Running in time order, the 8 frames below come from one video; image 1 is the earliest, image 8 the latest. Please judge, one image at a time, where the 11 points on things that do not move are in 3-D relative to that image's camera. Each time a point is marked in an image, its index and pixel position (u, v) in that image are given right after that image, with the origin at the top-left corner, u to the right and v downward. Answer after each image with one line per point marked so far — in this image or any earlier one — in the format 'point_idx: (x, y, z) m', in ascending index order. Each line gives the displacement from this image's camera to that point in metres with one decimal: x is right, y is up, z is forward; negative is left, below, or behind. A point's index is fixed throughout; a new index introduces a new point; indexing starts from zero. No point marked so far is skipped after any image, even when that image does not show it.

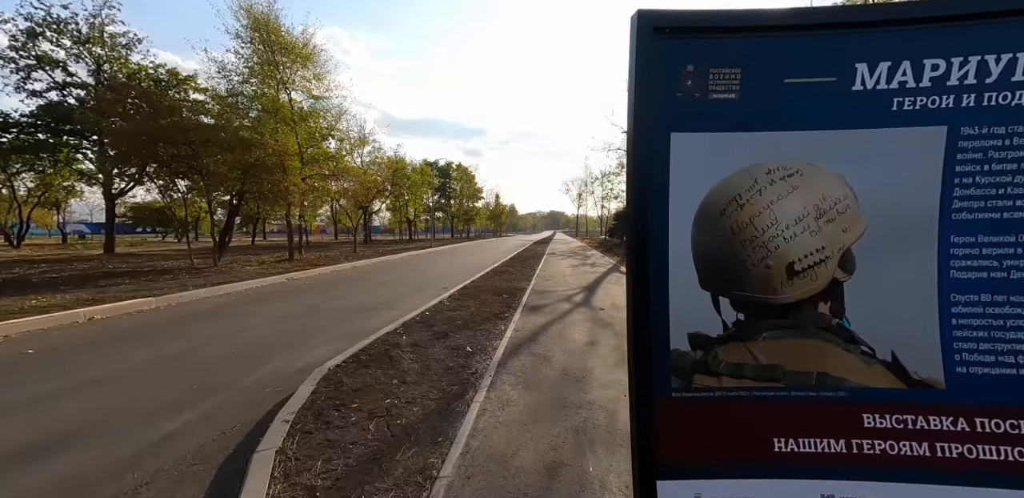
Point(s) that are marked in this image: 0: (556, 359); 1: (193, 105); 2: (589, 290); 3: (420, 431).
0: (+0.7, -1.7, +5.2) m
1: (-12.2, +5.4, +13.4) m
2: (+2.6, -1.4, +11.6) m
3: (-0.9, -1.7, +3.4) m
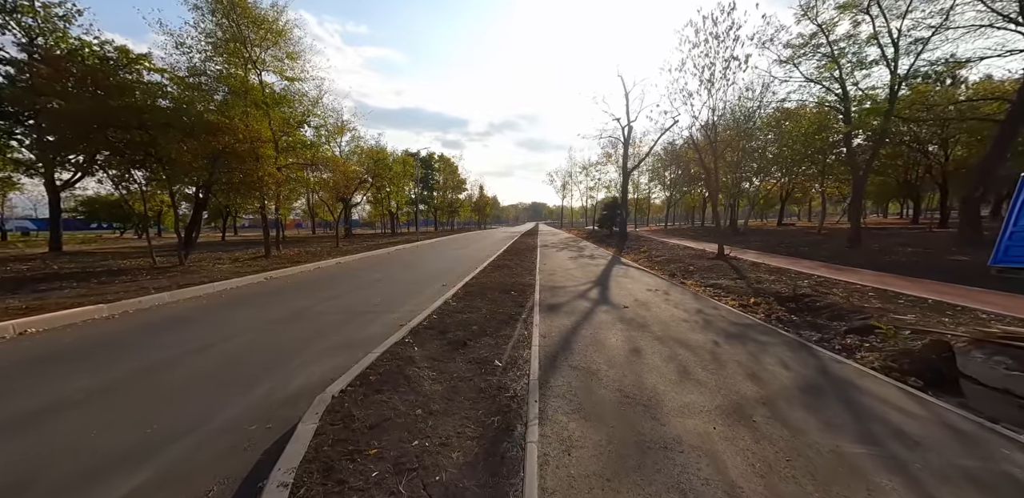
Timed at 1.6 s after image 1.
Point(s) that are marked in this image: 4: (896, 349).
0: (+1.2, -1.6, +4.4) m
1: (-12.2, +5.5, +11.7) m
2: (+2.8, -1.1, +10.8) m
3: (-0.3, -1.7, +2.5) m
4: (+5.5, -1.5, +4.9) m
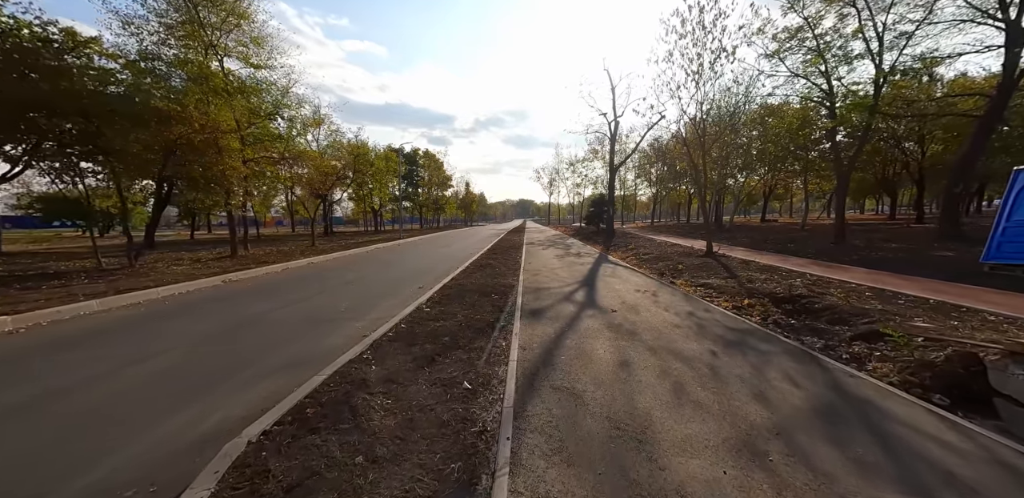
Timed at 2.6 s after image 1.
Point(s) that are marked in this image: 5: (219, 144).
0: (+0.9, -1.6, +3.7) m
1: (-12.8, +5.4, +10.6) m
2: (+2.2, -1.1, +10.3) m
3: (-0.5, -1.8, +1.8) m
4: (+5.2, -1.5, +4.4) m
5: (-10.2, +3.9, +12.2) m
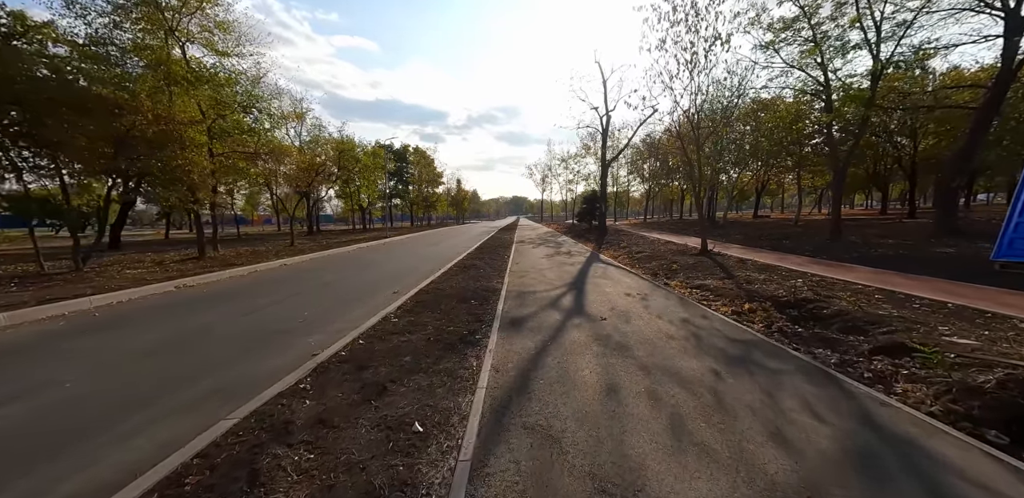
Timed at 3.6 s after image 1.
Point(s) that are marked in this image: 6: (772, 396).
0: (+0.5, -1.7, +3.0) m
1: (-13.3, +5.3, +9.5) m
2: (+1.7, -1.1, +9.5) m
3: (-0.9, -1.9, +1.0) m
4: (+4.8, -1.5, +3.7) m
5: (-10.8, +3.9, +11.2) m
6: (+2.9, -1.6, +3.8) m
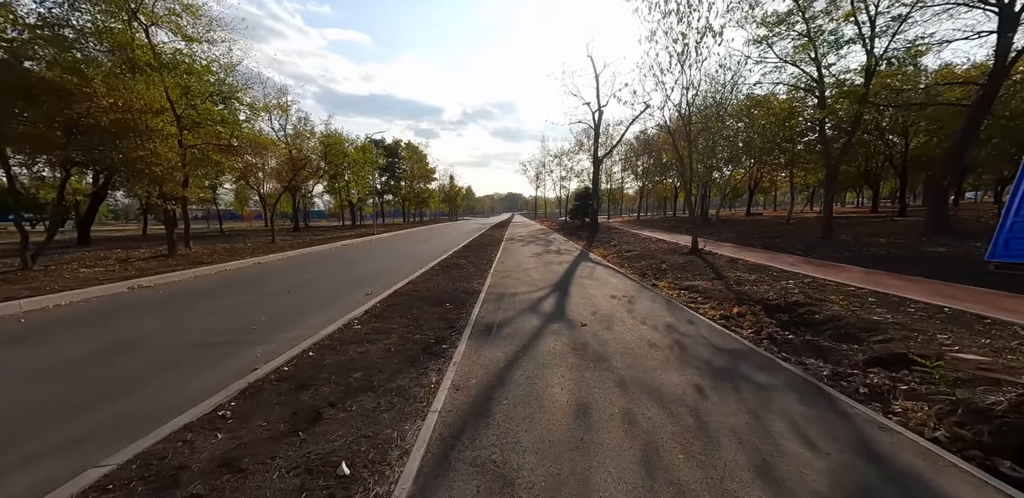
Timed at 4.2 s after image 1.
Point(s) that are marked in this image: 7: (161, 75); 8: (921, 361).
0: (+0.1, -1.7, +2.6) m
1: (-13.8, +5.4, +8.8) m
2: (+1.2, -1.1, +9.1) m
3: (-1.2, -2.0, +0.6) m
4: (+4.4, -1.5, +3.4) m
5: (-11.3, +3.9, +10.6) m
6: (+2.4, -1.7, +3.4) m
7: (-12.6, +6.1, +12.3) m
8: (+5.2, -1.4, +4.4) m
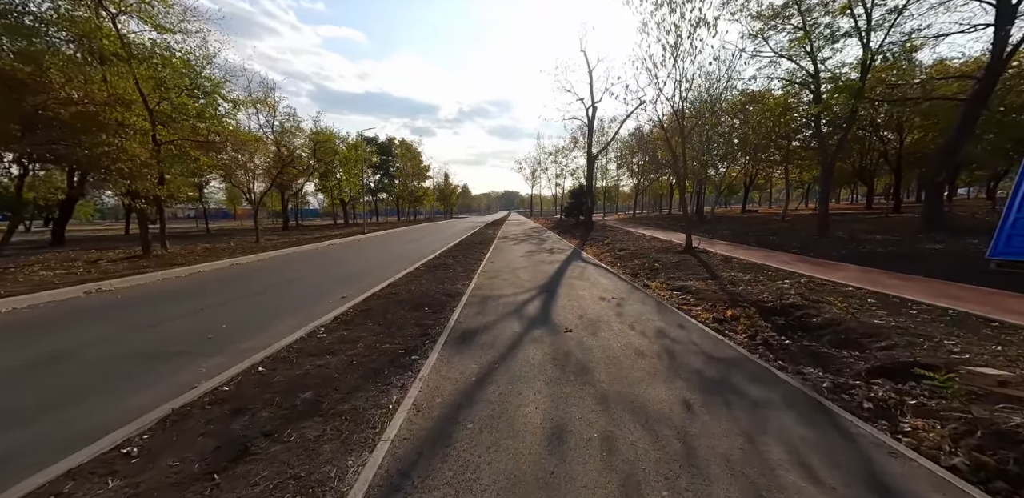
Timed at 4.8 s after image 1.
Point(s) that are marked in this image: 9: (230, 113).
0: (-0.2, -1.8, +2.2) m
1: (-14.2, +5.3, +8.3) m
2: (+0.9, -1.1, +8.7) m
3: (-1.5, -2.0, +0.2) m
4: (+4.1, -1.6, +3.0) m
5: (-11.7, +3.8, +10.0) m
6: (+2.1, -1.7, +3.0) m
7: (-13.0, +6.1, +11.7) m
8: (+4.8, -1.4, +4.0) m
9: (-13.5, +6.5, +16.5) m
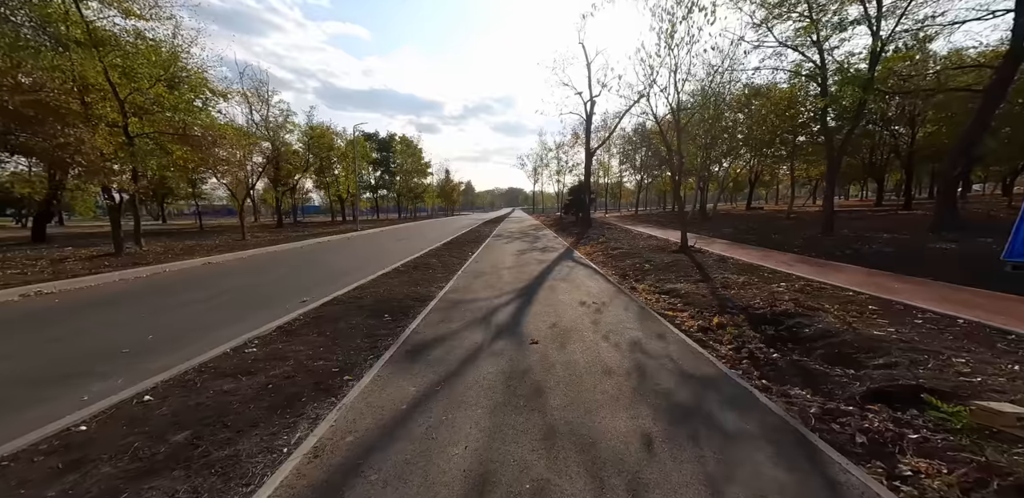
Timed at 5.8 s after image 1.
0: (-0.9, -1.8, +1.7) m
1: (-14.8, +5.3, +7.9) m
2: (+0.3, -1.1, +8.2) m
3: (-2.2, -2.1, -0.3) m
4: (+3.4, -1.6, +2.4) m
5: (-12.2, +3.9, +9.6) m
6: (+1.5, -1.8, +2.5) m
7: (-13.5, +6.1, +11.3) m
8: (+4.2, -1.5, +3.4) m
9: (-13.9, +6.6, +16.1) m
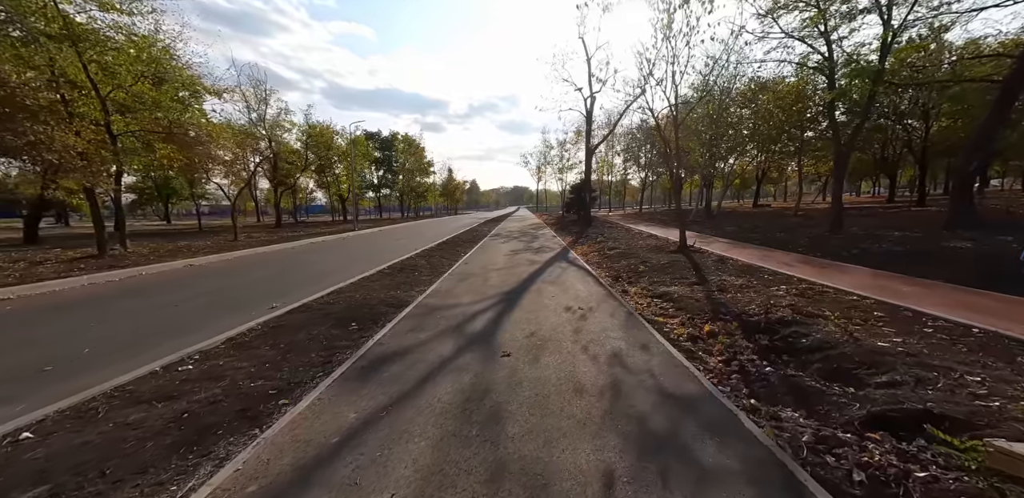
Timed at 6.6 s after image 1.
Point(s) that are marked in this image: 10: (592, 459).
0: (-1.4, -1.9, +1.3) m
1: (-15.2, +5.2, +7.7) m
2: (-0.1, -1.2, +7.8) m
3: (-2.7, -2.2, -0.7) m
4: (+2.9, -1.7, +2.0) m
5: (-12.6, +3.8, +9.4) m
6: (+1.0, -1.8, +2.1) m
7: (-13.9, +6.0, +11.0) m
8: (+3.7, -1.6, +3.0) m
9: (-14.2, +6.5, +15.9) m
10: (+0.7, -1.8, +2.9) m
